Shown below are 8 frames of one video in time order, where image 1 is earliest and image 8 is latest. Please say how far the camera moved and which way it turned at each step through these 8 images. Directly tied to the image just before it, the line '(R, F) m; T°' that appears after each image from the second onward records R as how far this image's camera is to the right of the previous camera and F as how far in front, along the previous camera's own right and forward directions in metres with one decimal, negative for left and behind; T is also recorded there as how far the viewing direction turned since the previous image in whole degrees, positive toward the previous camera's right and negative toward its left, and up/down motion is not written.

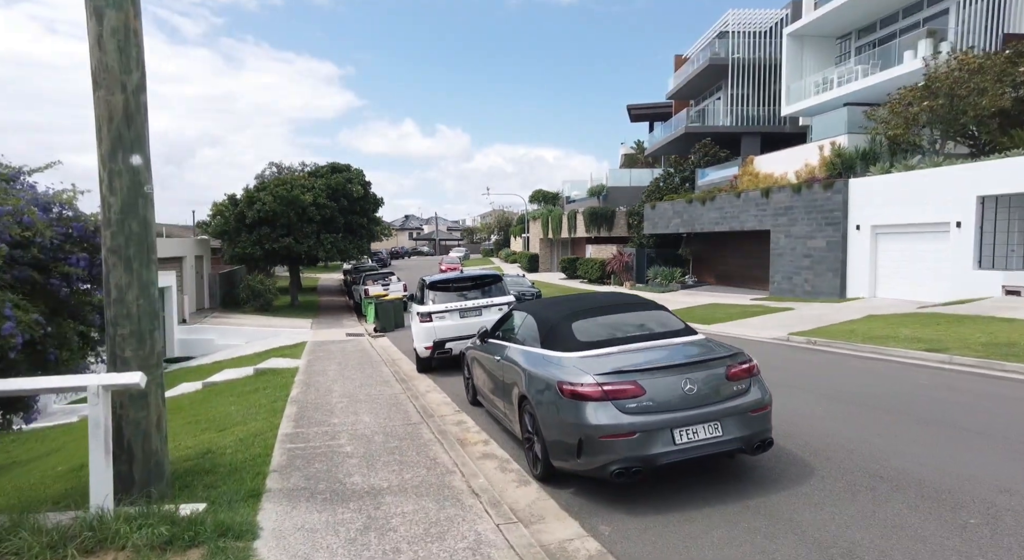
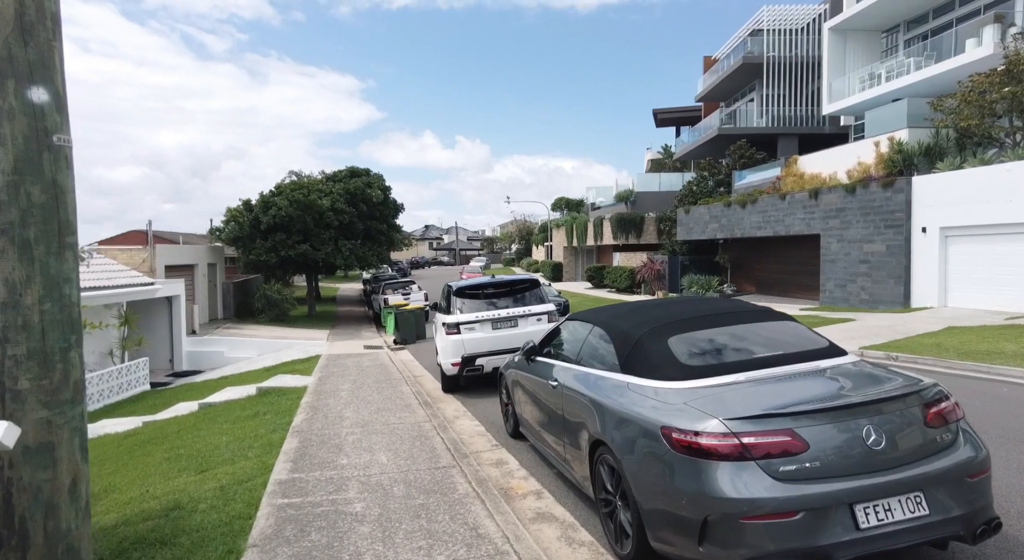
(-0.3, +1.5) m; -2°
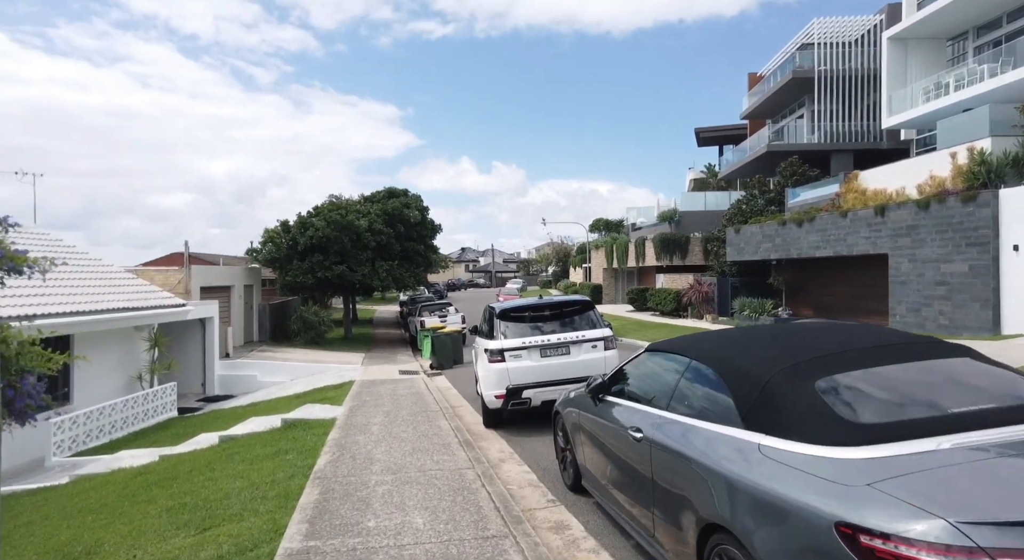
(-0.2, +1.0) m; -3°
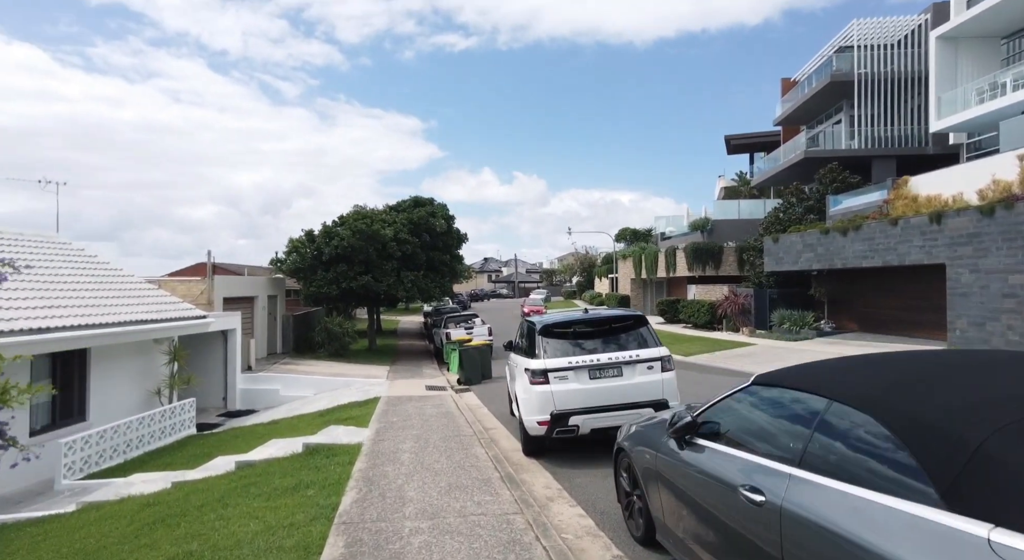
(-0.3, +0.8) m; -2°
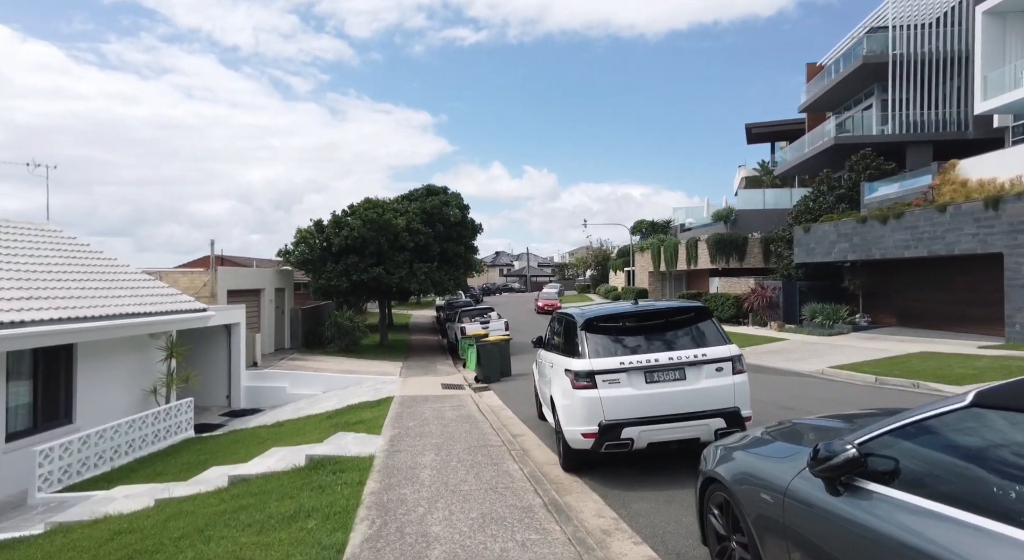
(-0.3, +1.2) m; -1°
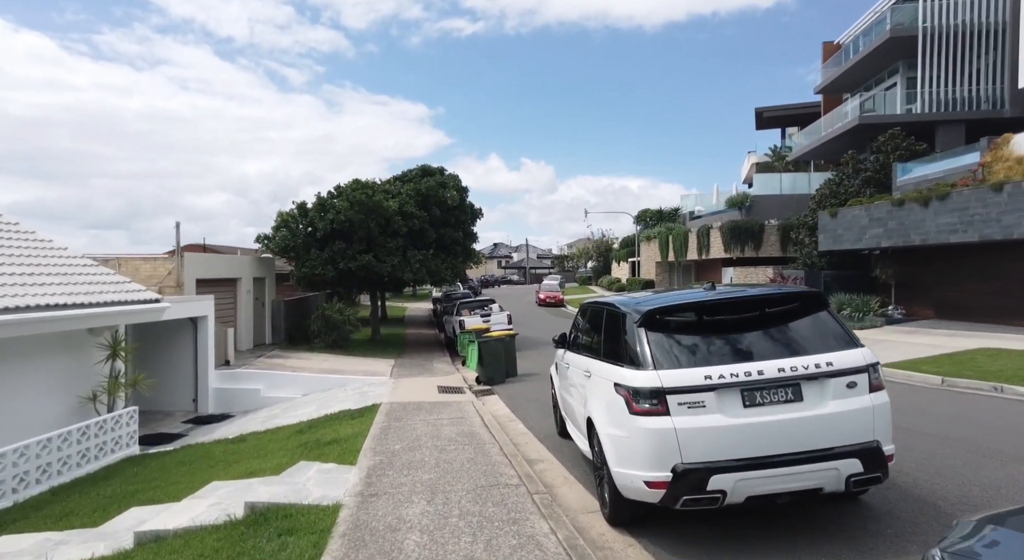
(-0.2, +2.0) m; 0°
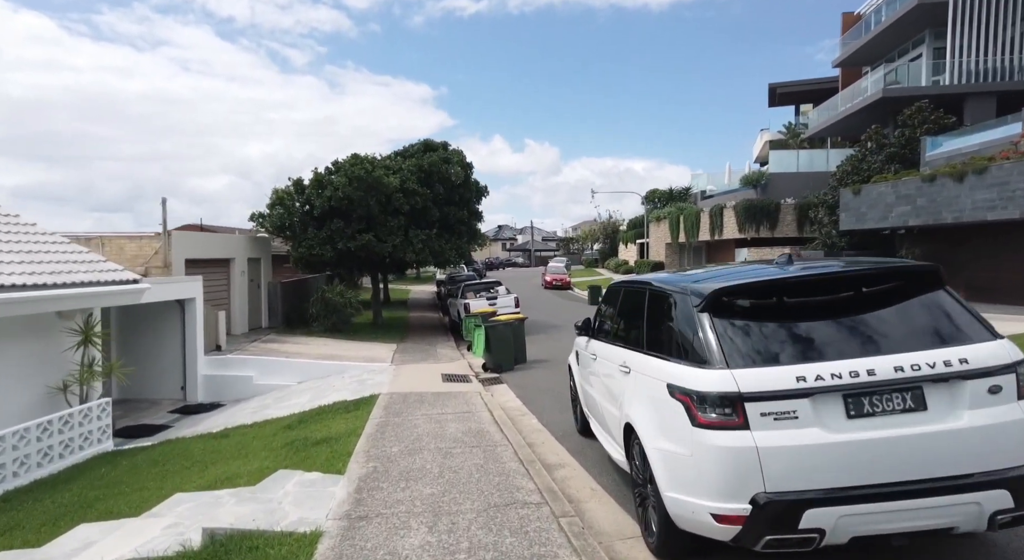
(-0.1, +1.0) m; 0°
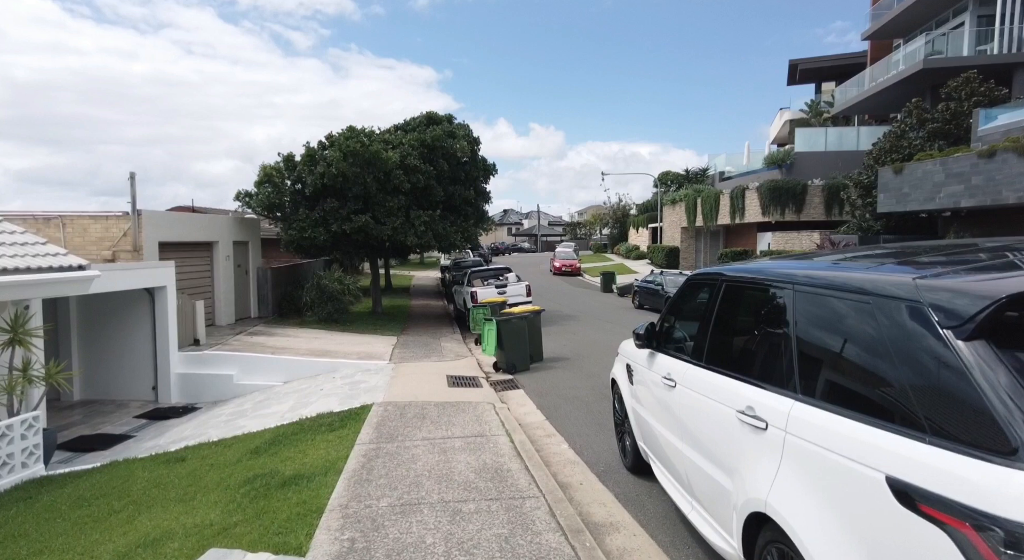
(-0.2, +1.7) m; 0°
